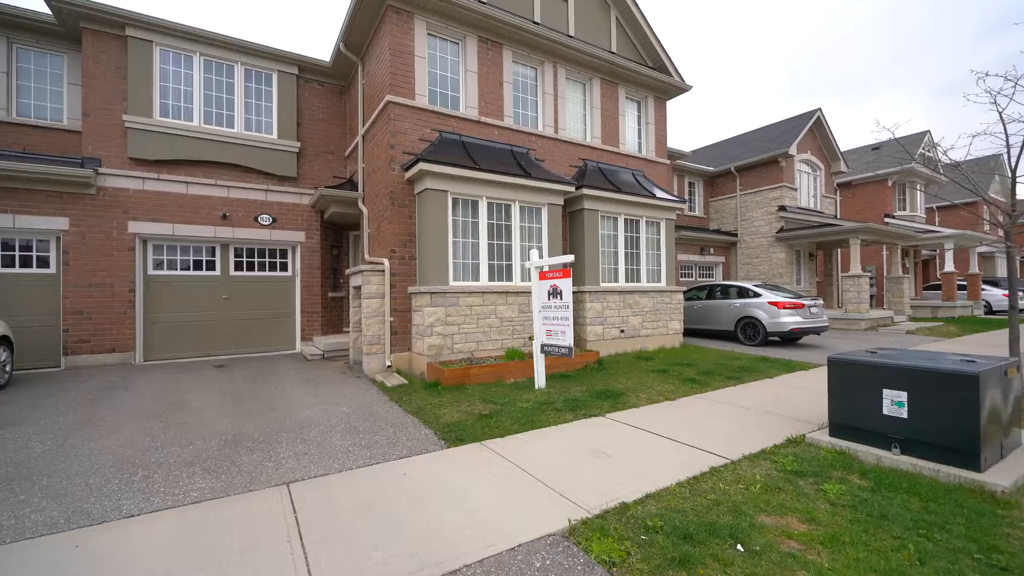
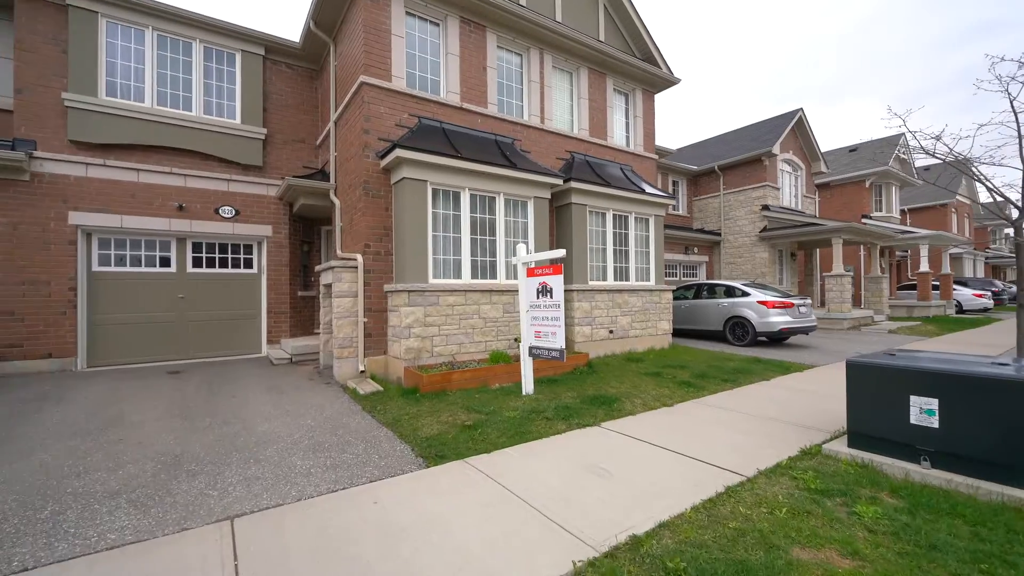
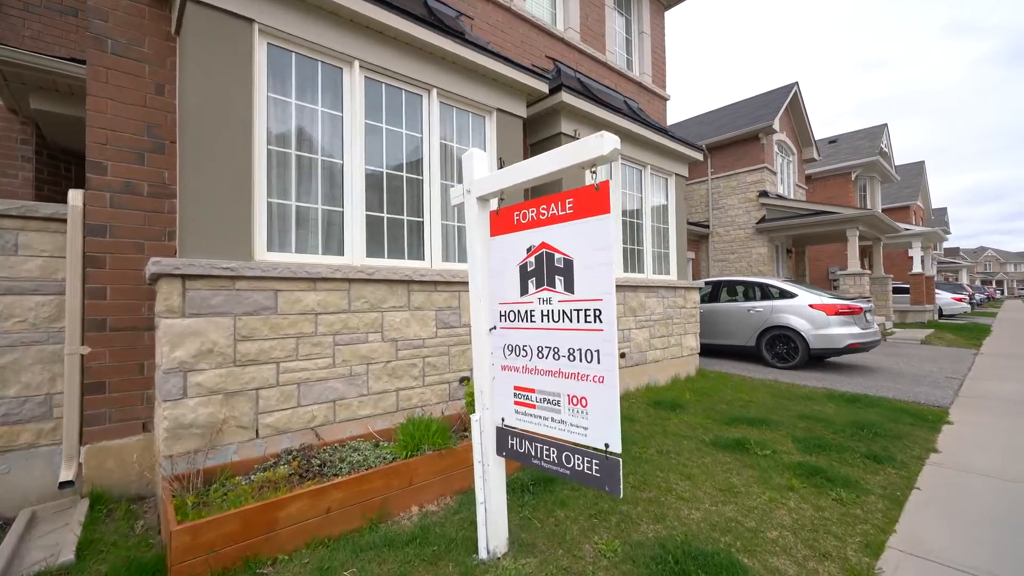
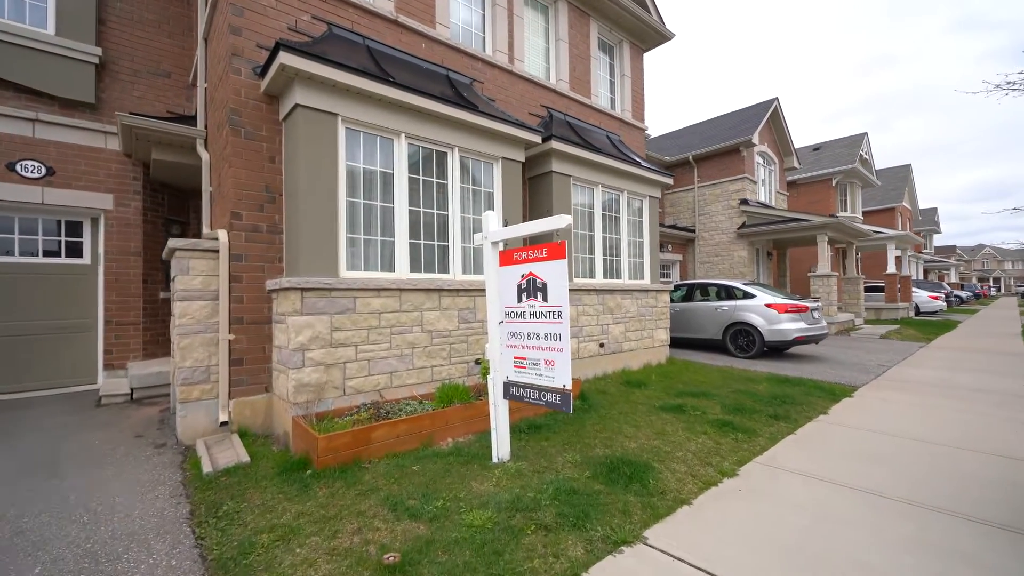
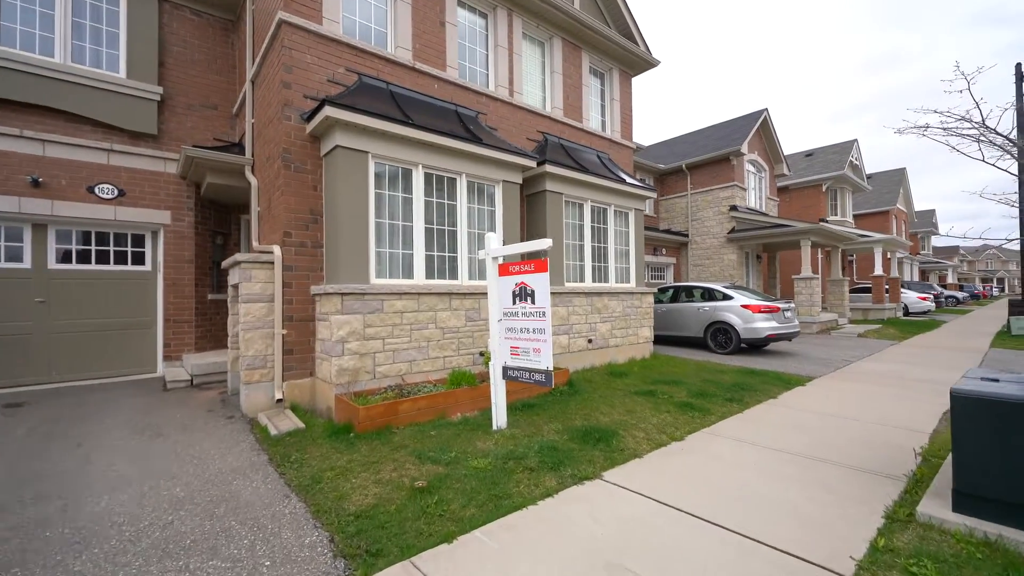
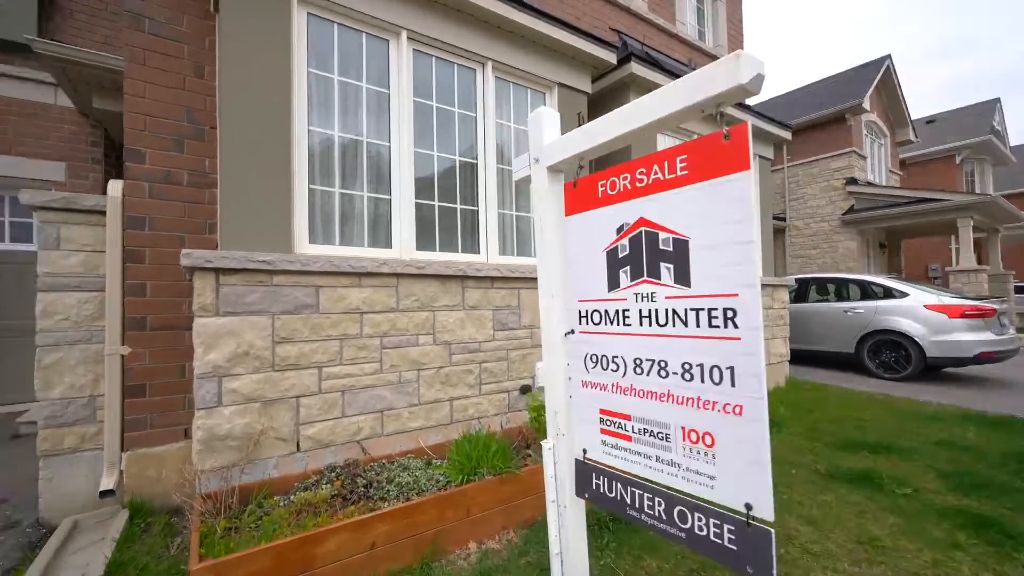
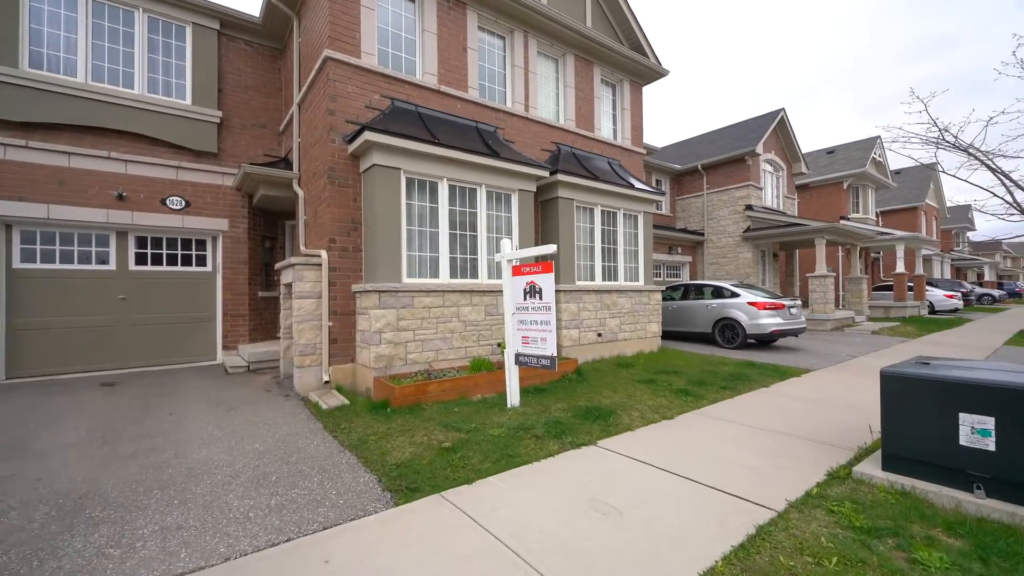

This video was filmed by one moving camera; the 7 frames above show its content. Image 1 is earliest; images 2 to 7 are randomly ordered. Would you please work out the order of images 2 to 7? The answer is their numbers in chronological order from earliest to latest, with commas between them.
2, 7, 5, 4, 3, 6
